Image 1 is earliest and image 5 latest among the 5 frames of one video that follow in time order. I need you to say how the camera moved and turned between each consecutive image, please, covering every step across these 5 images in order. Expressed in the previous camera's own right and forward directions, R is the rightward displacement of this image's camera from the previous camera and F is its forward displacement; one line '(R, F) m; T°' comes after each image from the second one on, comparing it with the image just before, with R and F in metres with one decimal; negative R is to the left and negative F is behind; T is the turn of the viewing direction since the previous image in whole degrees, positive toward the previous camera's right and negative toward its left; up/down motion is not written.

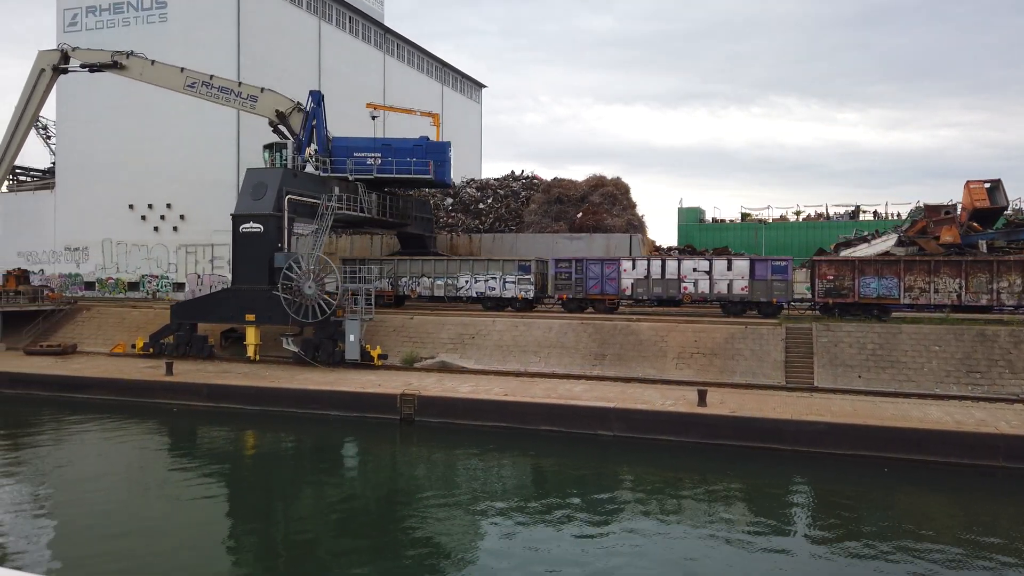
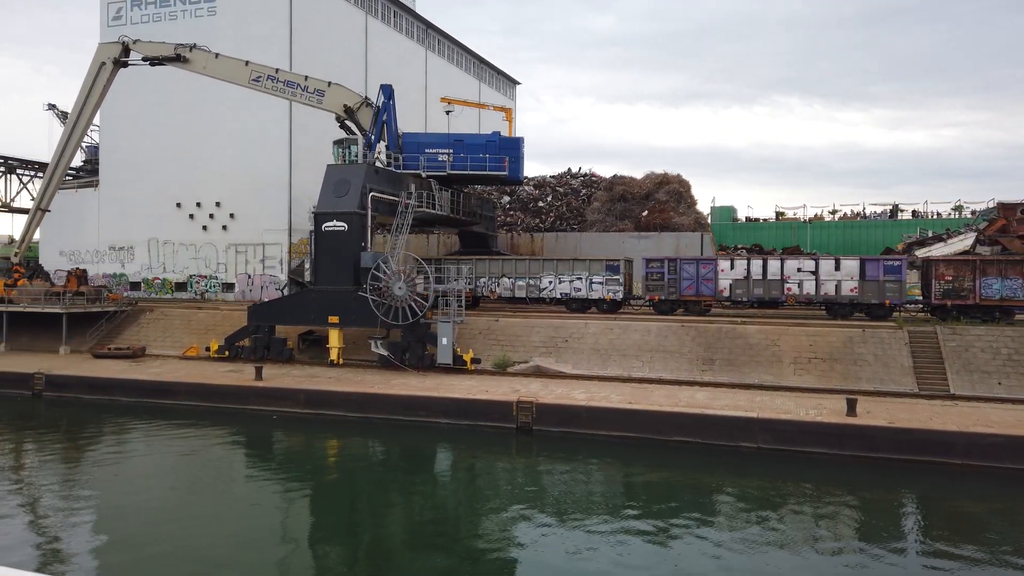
(-4.1, +1.0) m; 0°
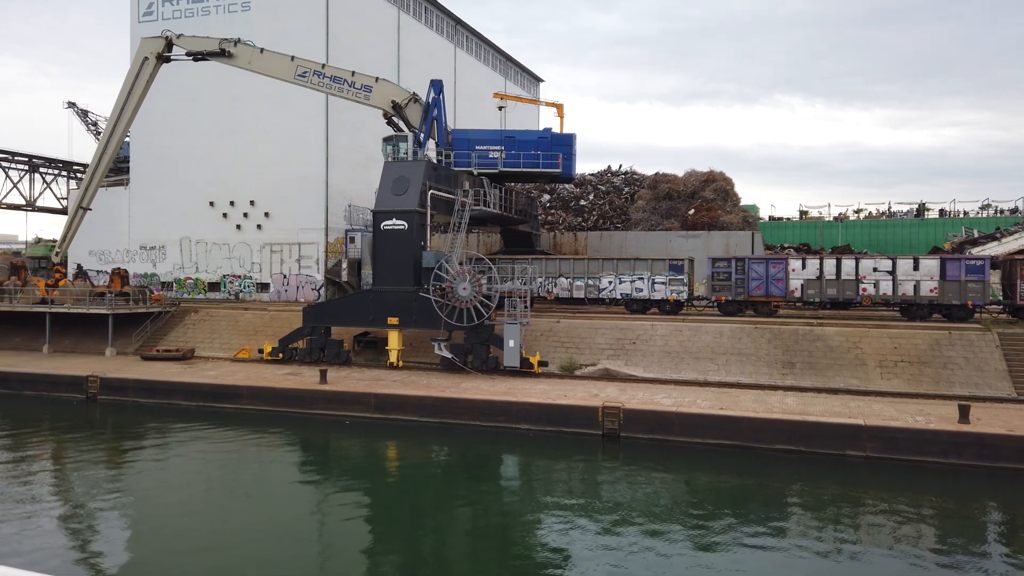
(-2.8, +0.7) m; 0°
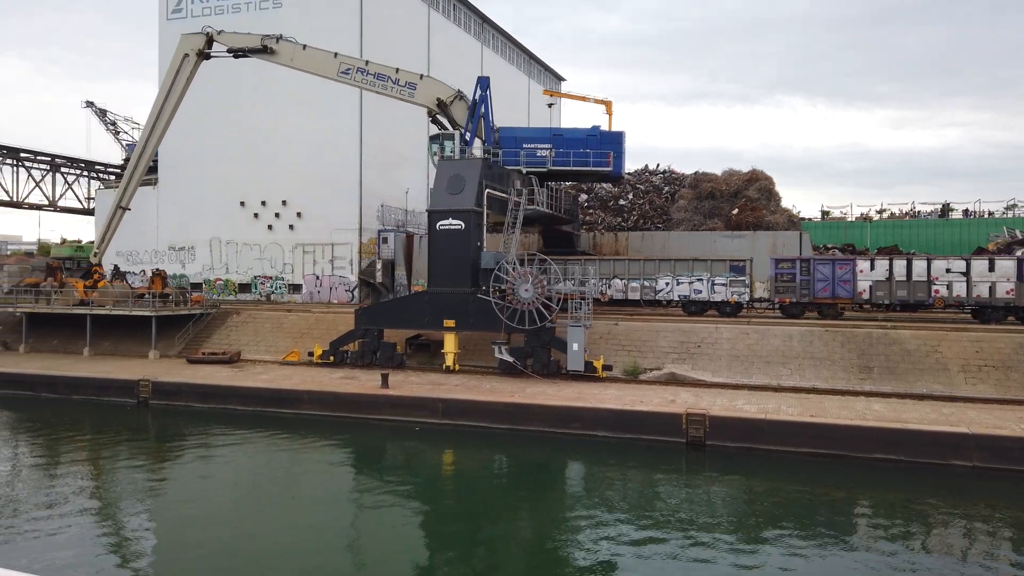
(-2.5, +0.6) m; 0°
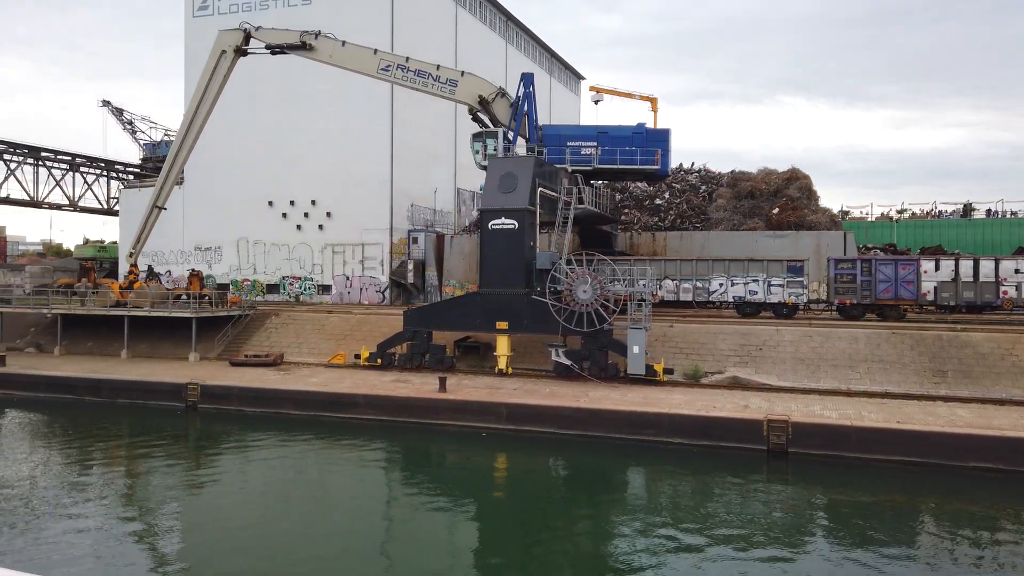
(-2.2, +0.5) m; 0°
